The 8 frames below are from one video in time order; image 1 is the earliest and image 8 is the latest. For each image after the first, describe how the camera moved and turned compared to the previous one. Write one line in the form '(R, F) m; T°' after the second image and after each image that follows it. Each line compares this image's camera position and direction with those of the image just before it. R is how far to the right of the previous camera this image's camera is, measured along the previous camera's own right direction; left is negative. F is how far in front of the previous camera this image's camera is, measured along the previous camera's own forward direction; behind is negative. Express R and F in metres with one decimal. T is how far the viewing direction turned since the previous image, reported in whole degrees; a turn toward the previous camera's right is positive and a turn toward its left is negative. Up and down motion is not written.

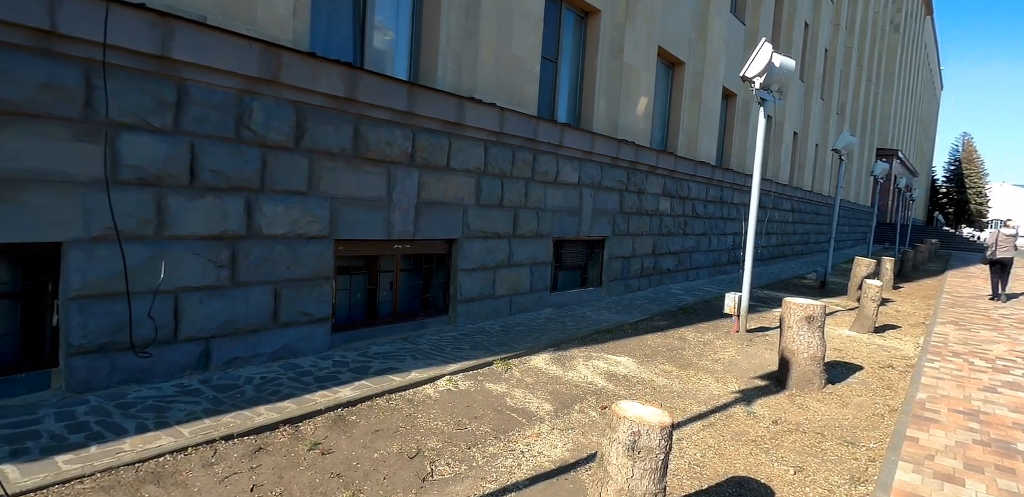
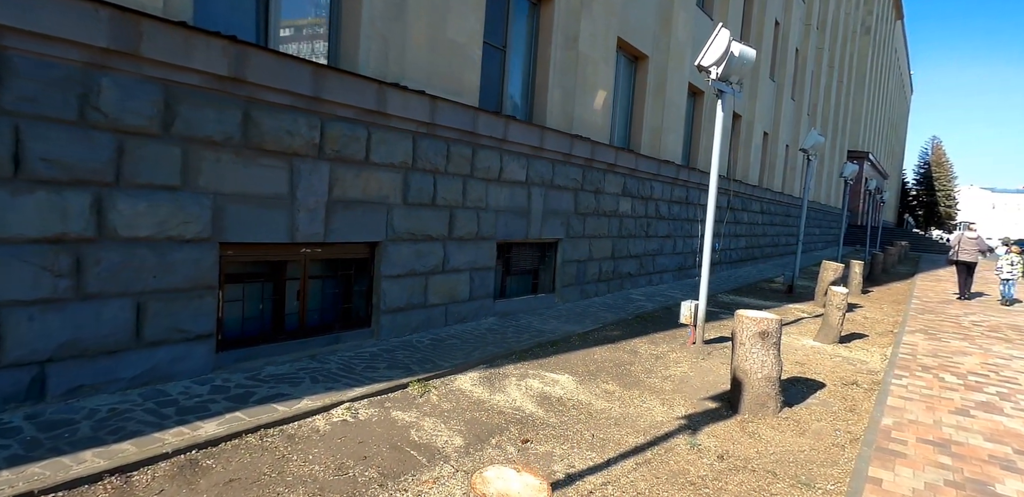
(+0.6, +0.7) m; +2°
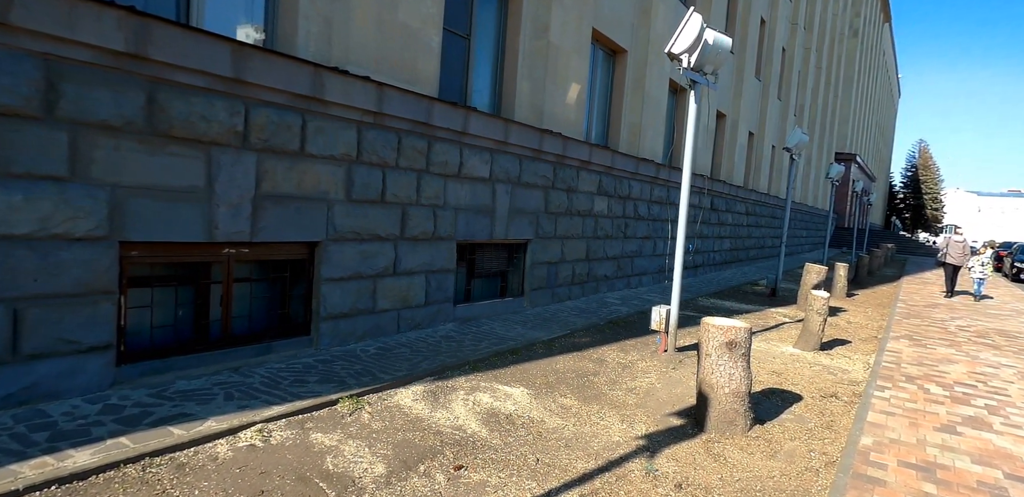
(+0.4, +0.5) m; +1°
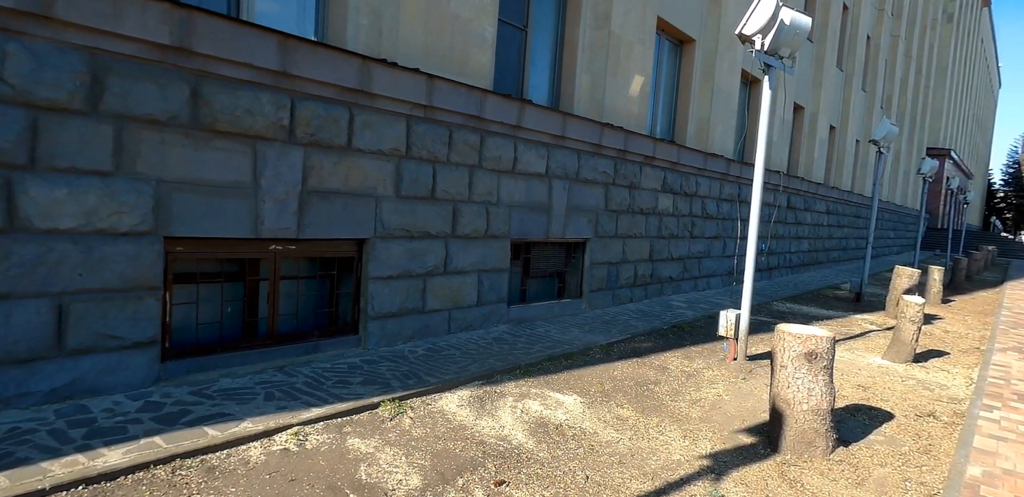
(+0.1, +0.4) m; -6°
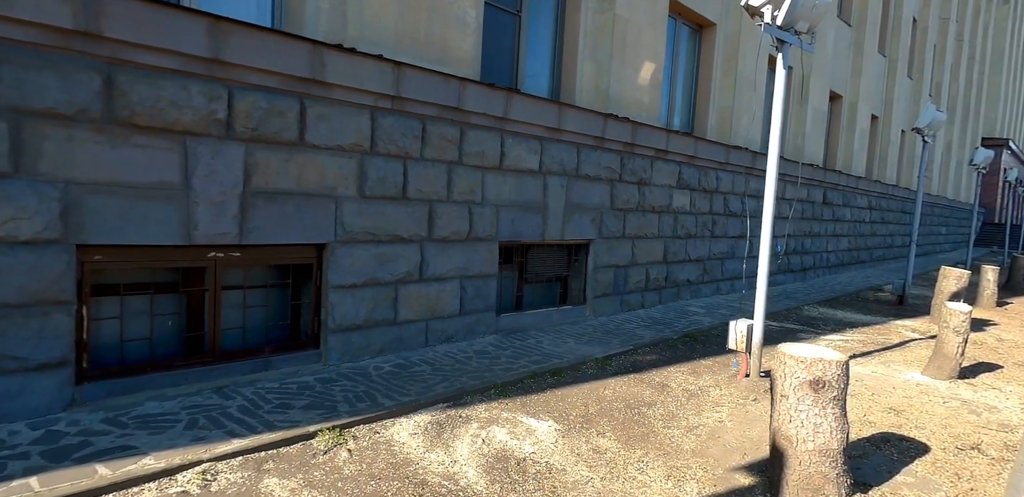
(+0.6, +0.6) m; -4°
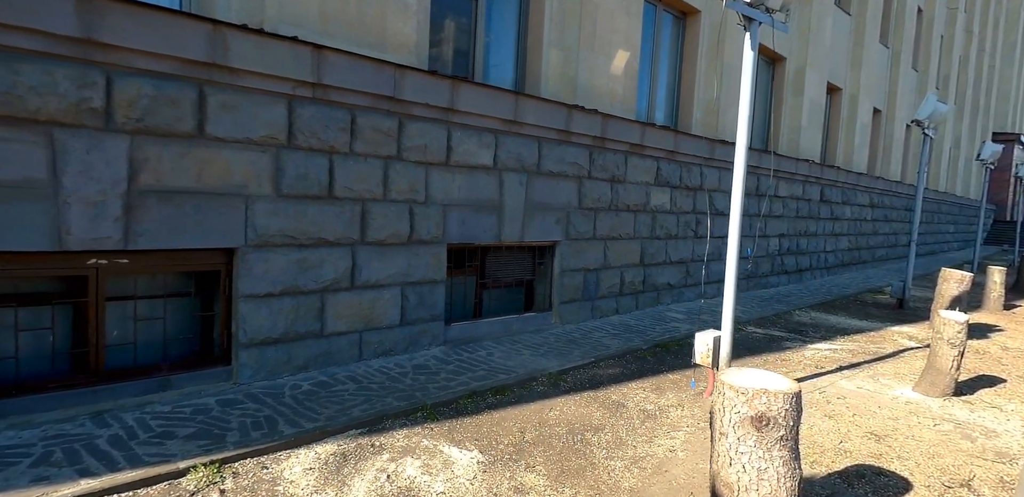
(+0.6, +0.6) m; -1°
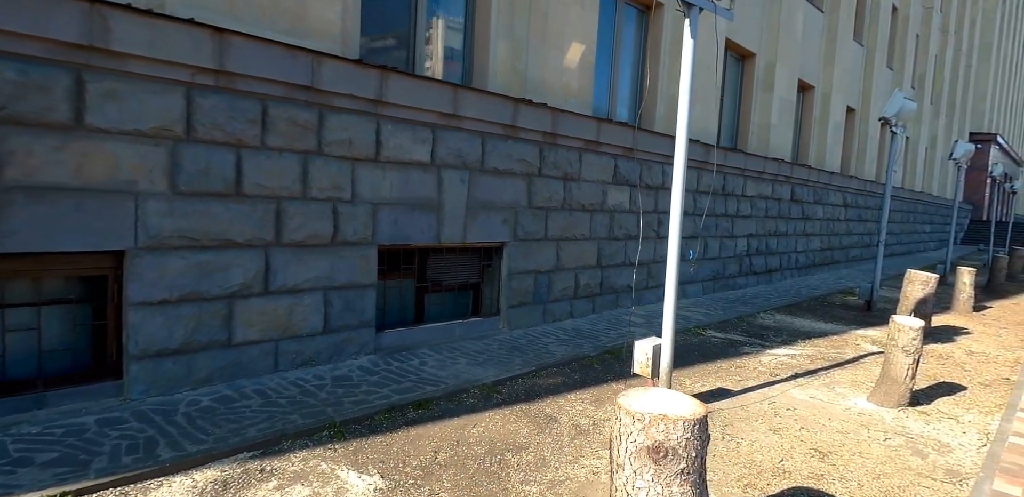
(+0.5, +0.4) m; +1°
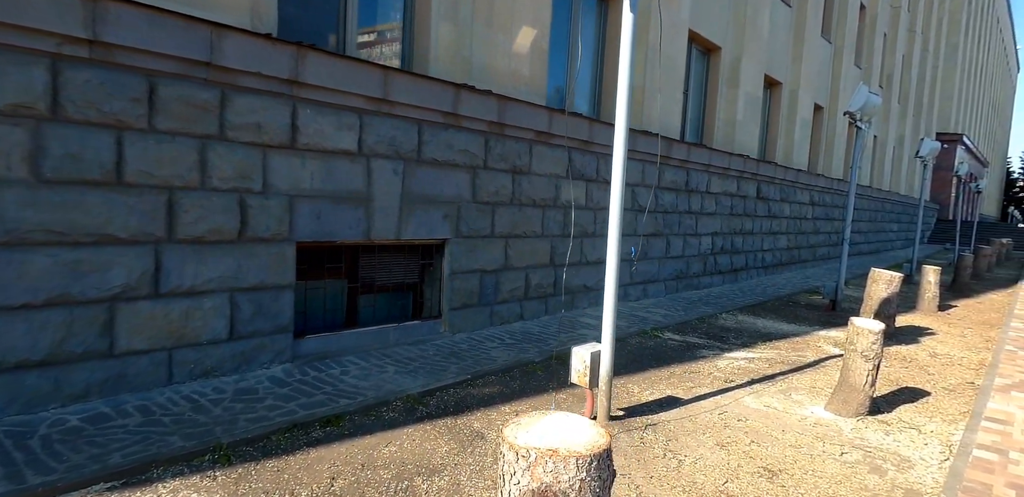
(+0.4, +0.5) m; +2°
